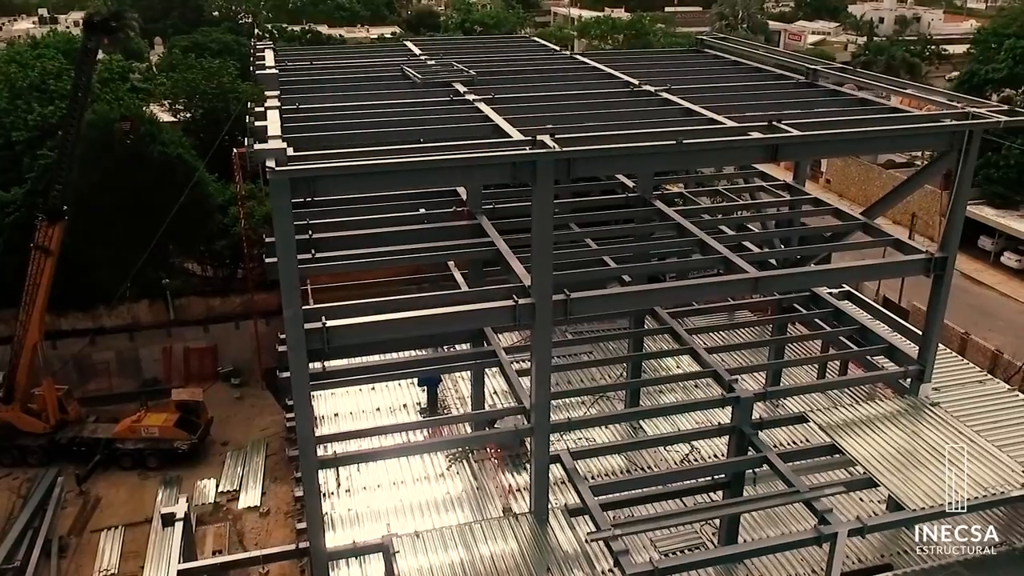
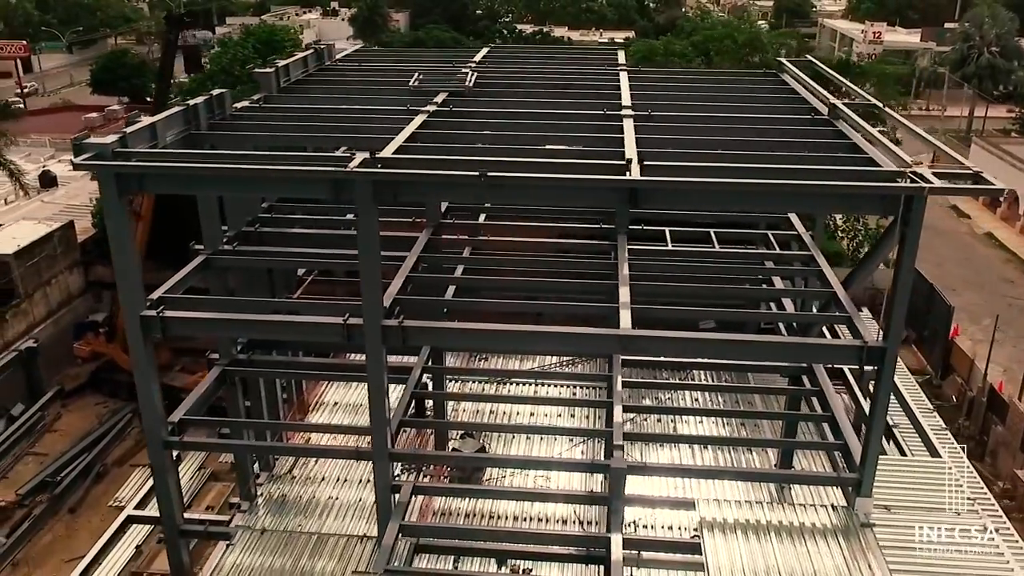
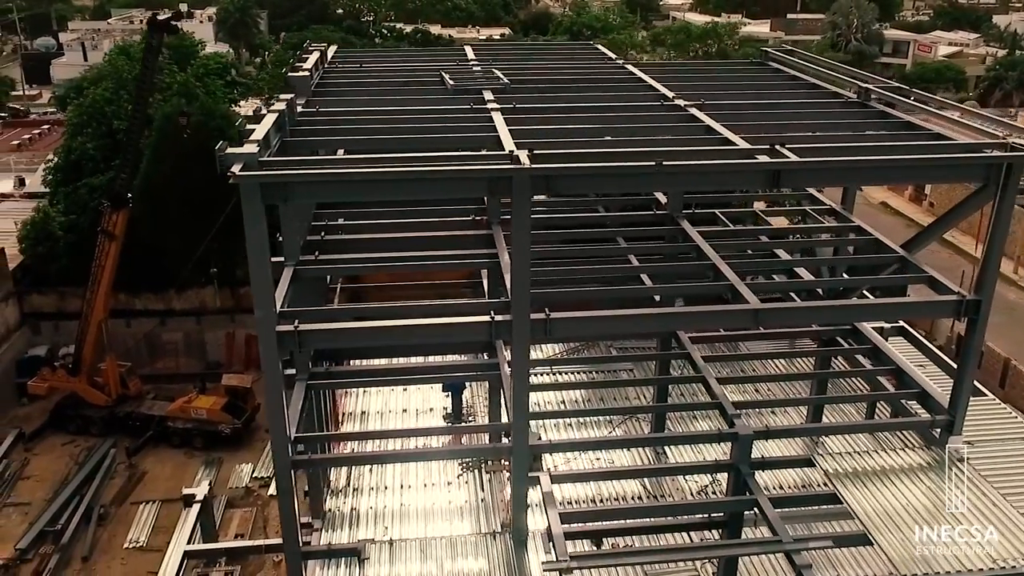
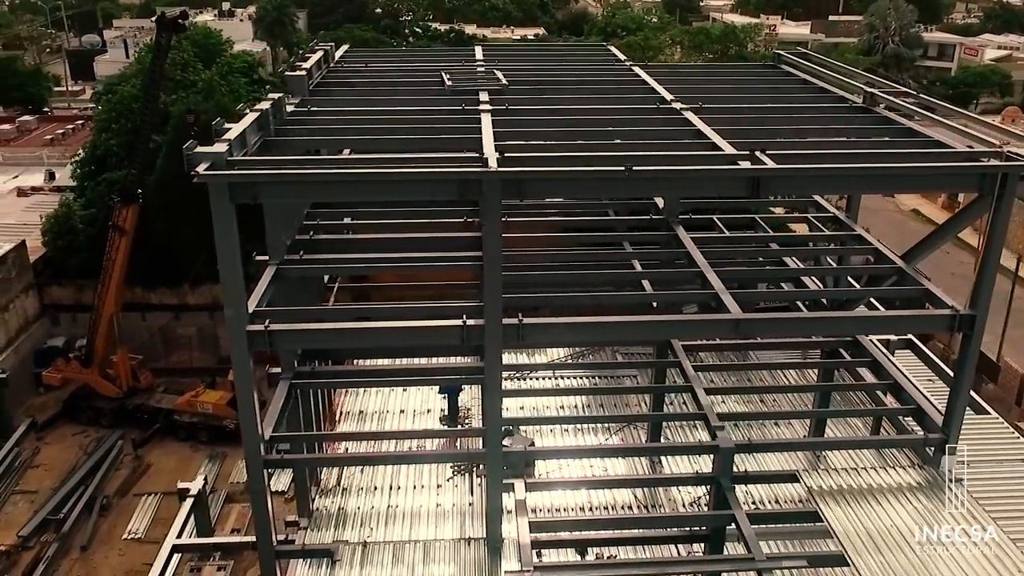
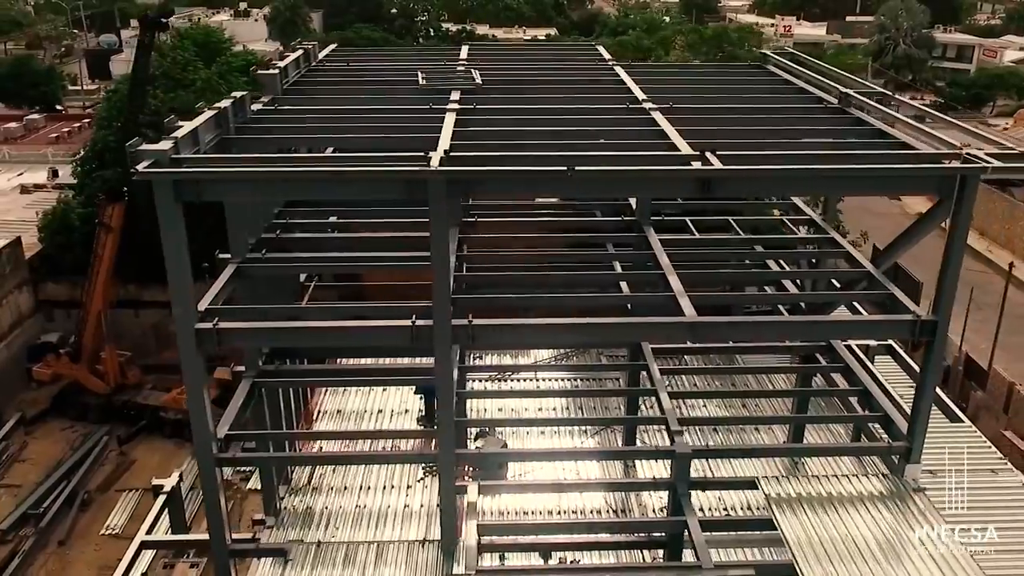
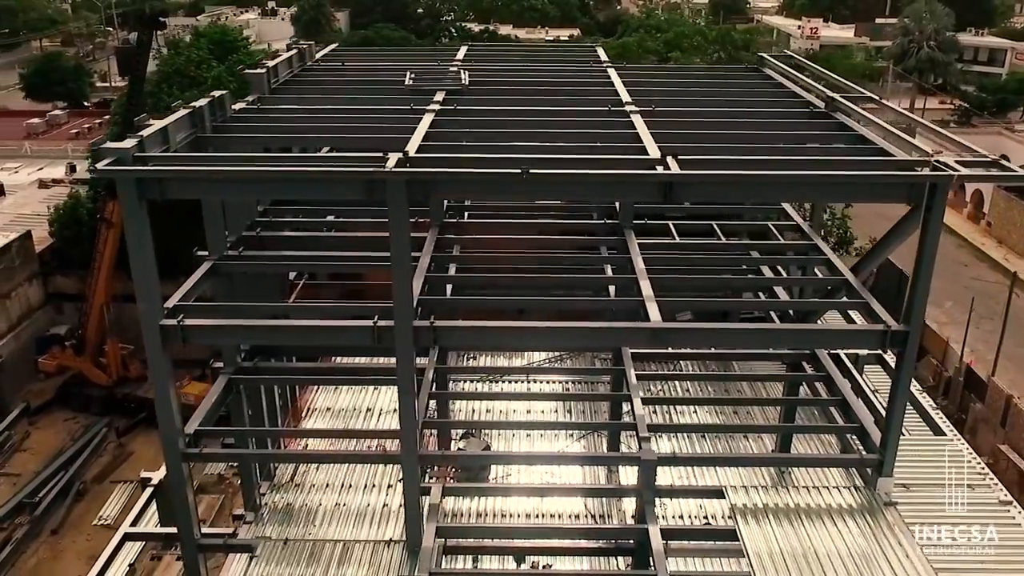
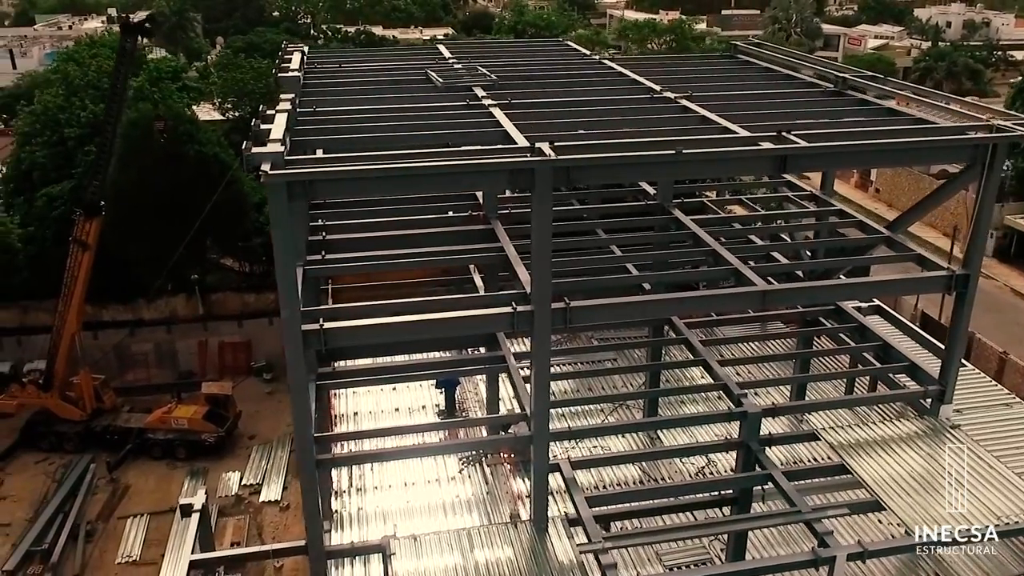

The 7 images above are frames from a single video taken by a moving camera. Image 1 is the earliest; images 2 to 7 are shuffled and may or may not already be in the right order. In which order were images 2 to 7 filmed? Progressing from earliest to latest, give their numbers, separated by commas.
7, 3, 4, 5, 6, 2
